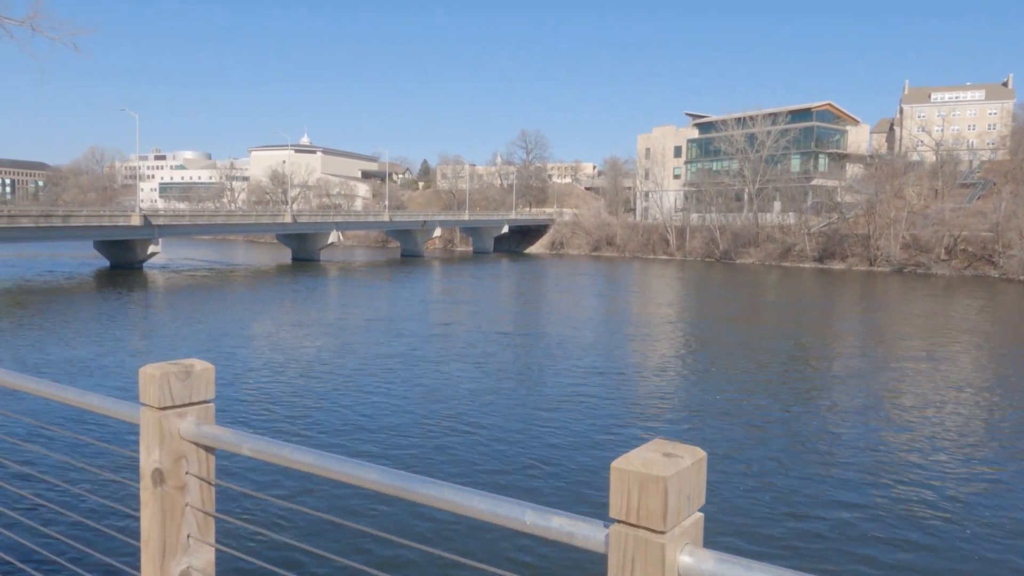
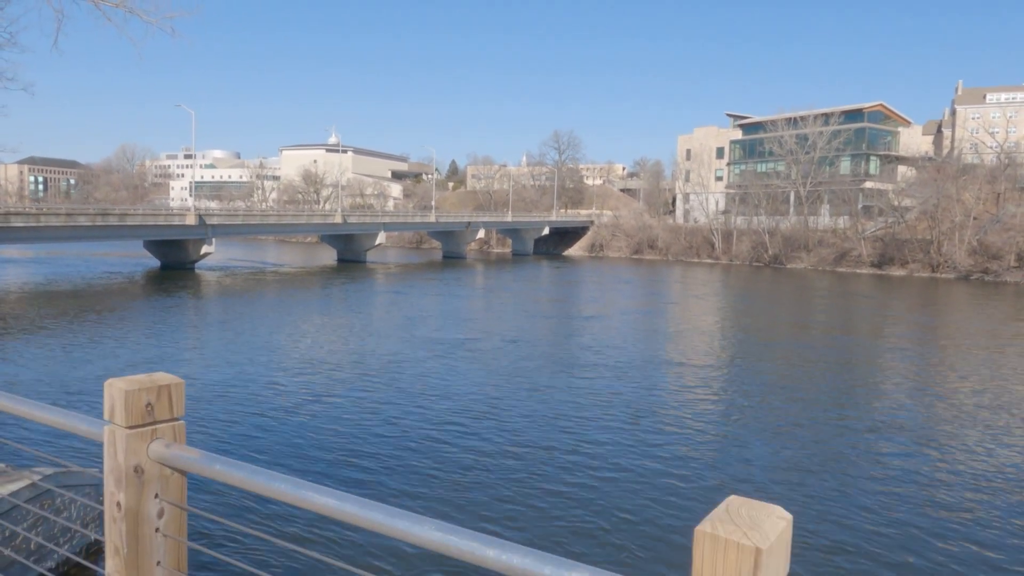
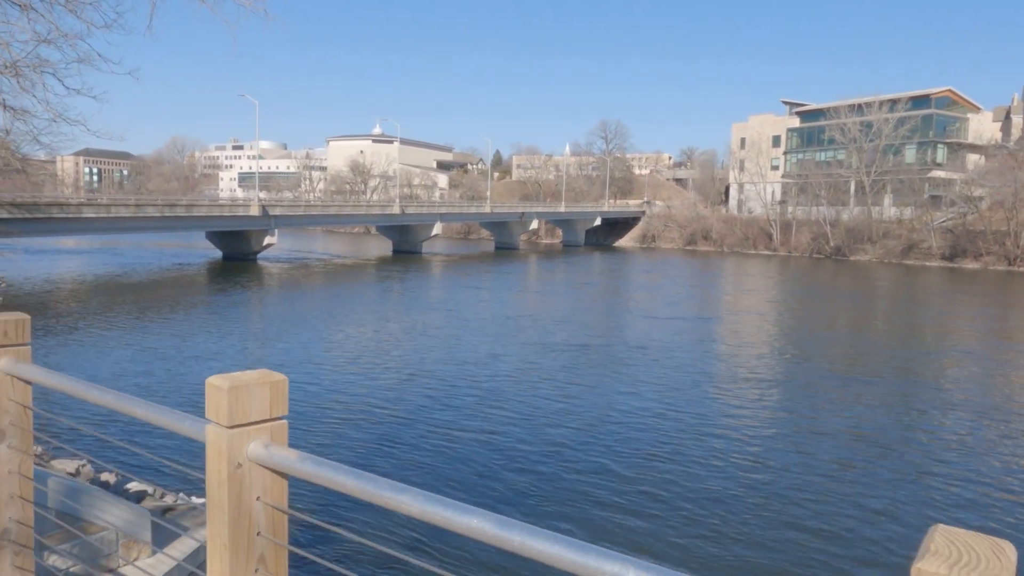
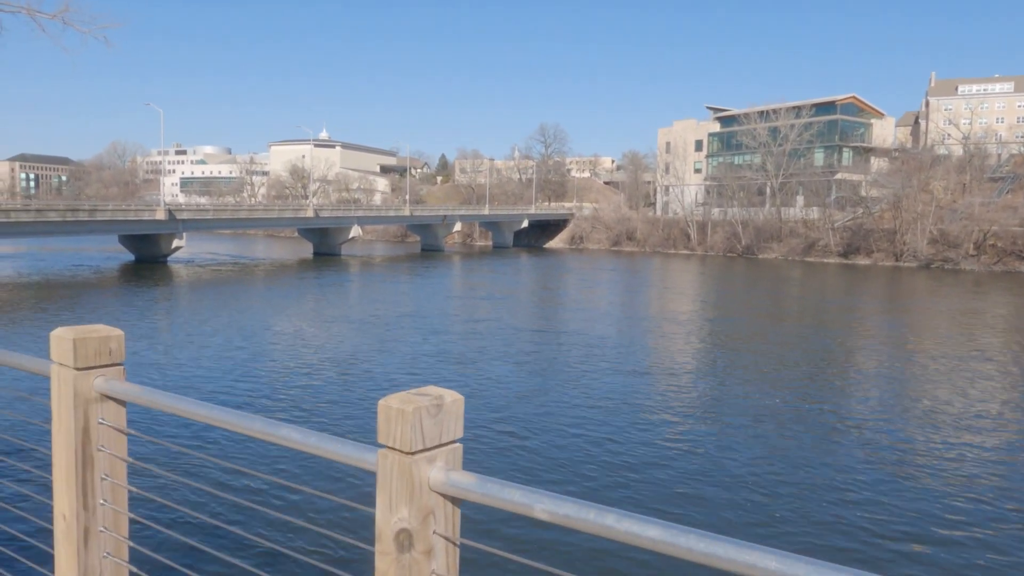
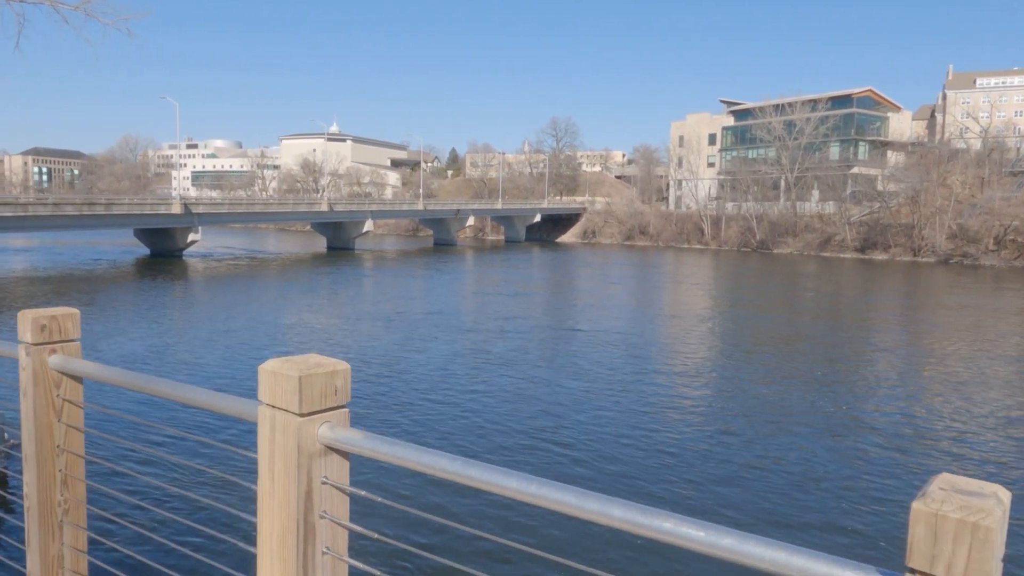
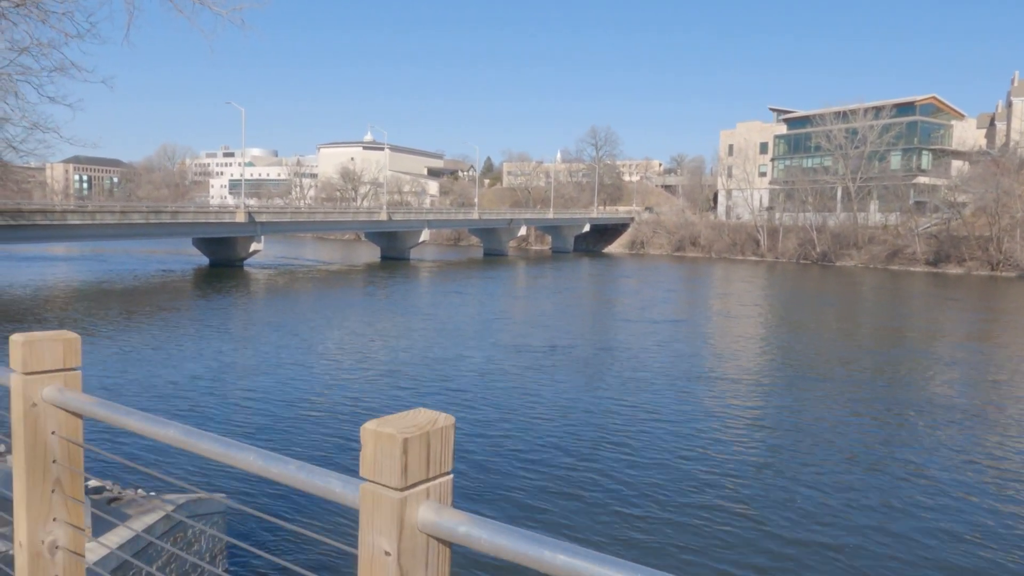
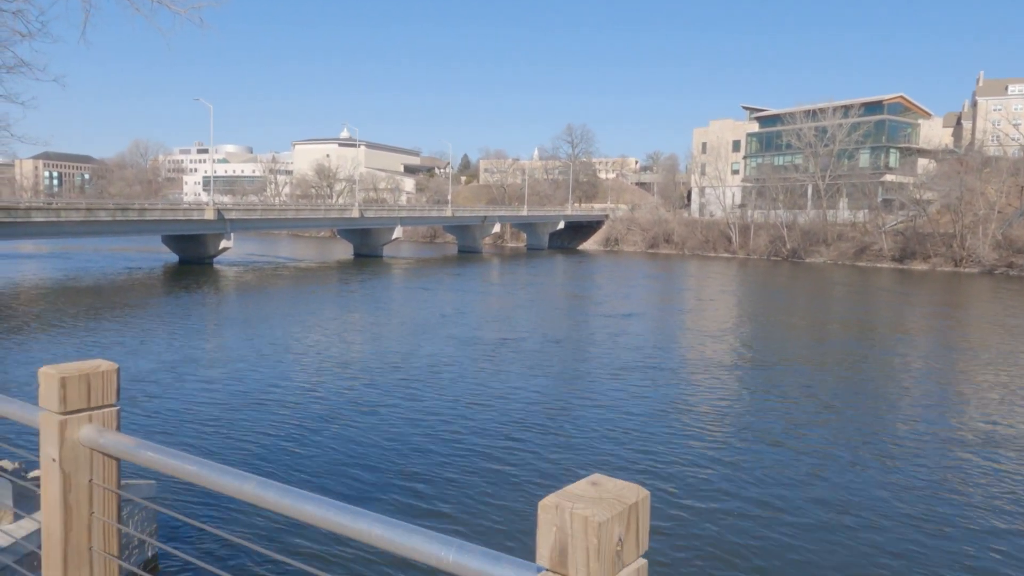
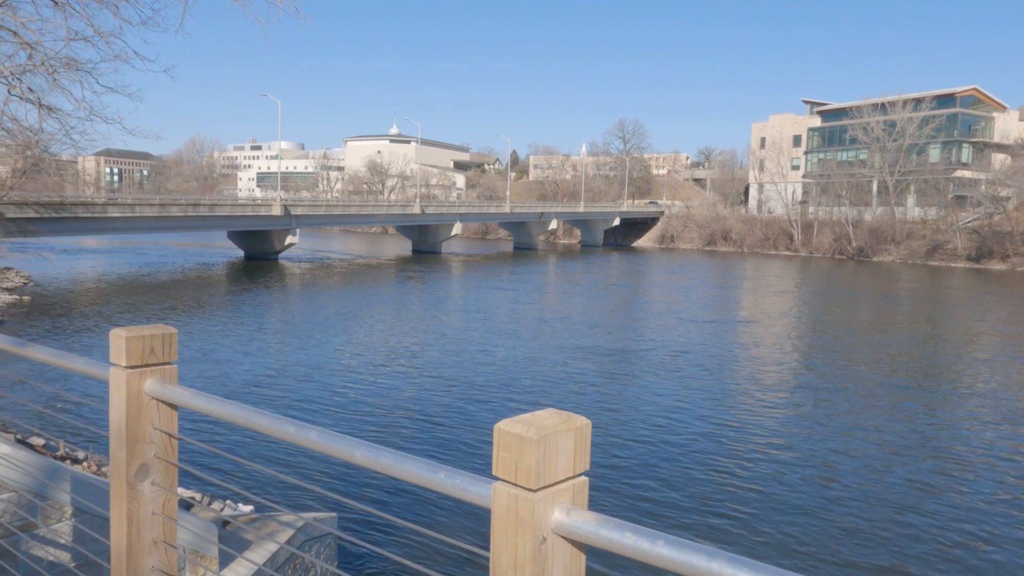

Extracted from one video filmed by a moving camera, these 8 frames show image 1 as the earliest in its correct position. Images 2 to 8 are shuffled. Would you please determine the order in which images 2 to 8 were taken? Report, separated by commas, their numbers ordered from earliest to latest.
4, 5, 2, 7, 6, 3, 8
